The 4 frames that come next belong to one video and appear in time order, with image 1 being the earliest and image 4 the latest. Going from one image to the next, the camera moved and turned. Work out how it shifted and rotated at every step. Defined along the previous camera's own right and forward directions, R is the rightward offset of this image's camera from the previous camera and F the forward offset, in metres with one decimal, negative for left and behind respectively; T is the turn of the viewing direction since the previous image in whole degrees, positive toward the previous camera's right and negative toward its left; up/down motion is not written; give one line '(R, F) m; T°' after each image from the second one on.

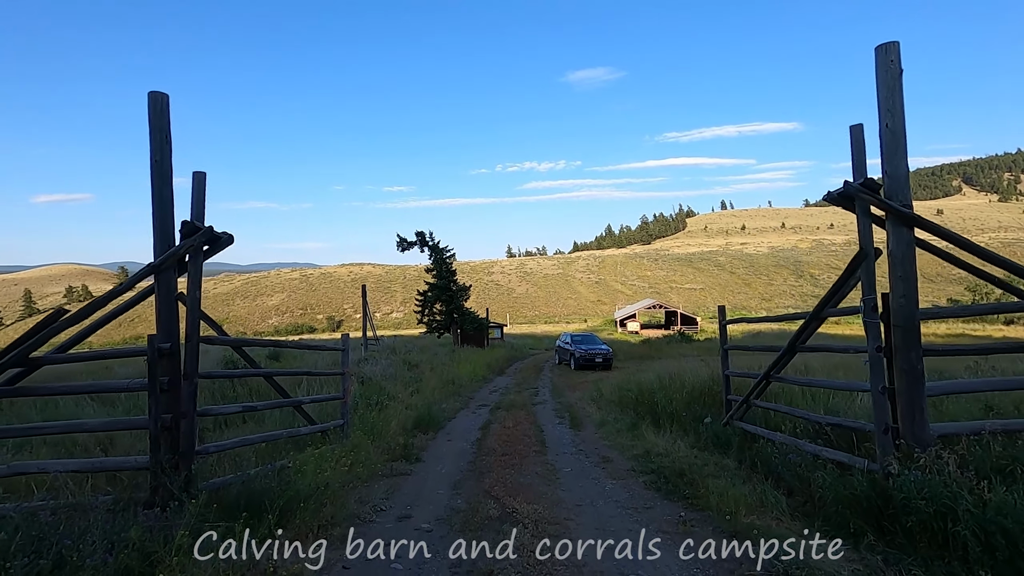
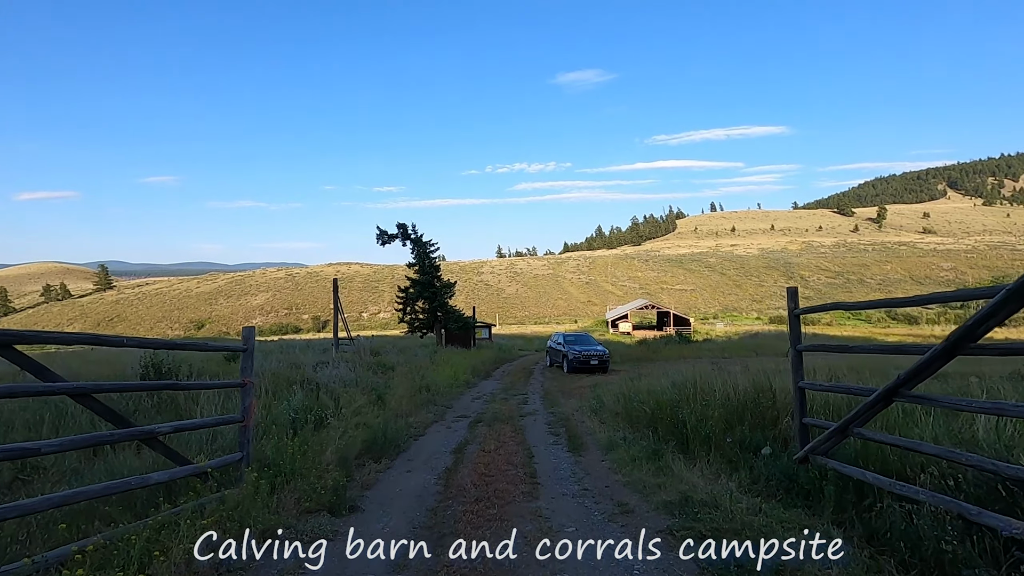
(+0.1, +2.7) m; +1°
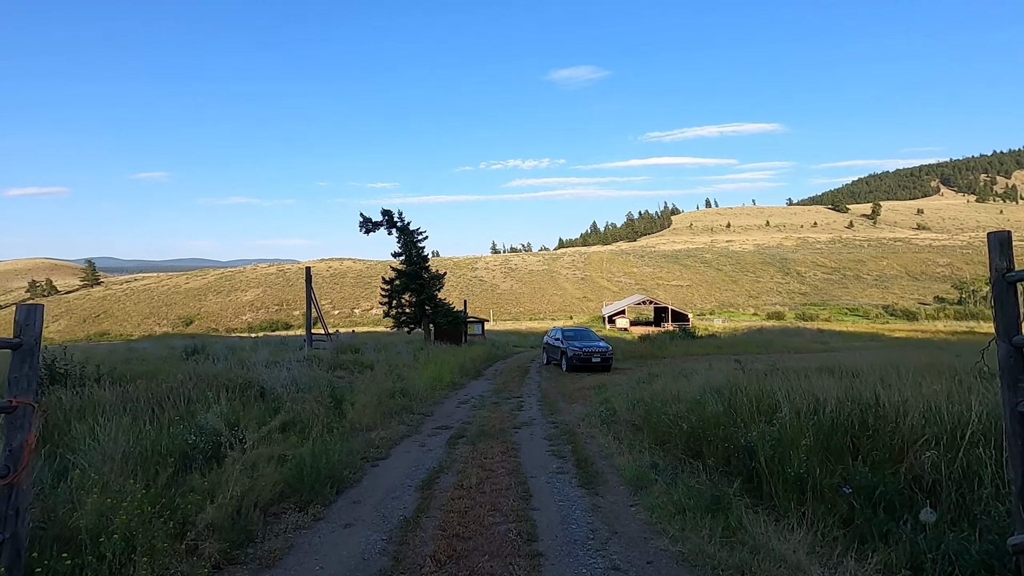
(+0.1, +2.7) m; +1°
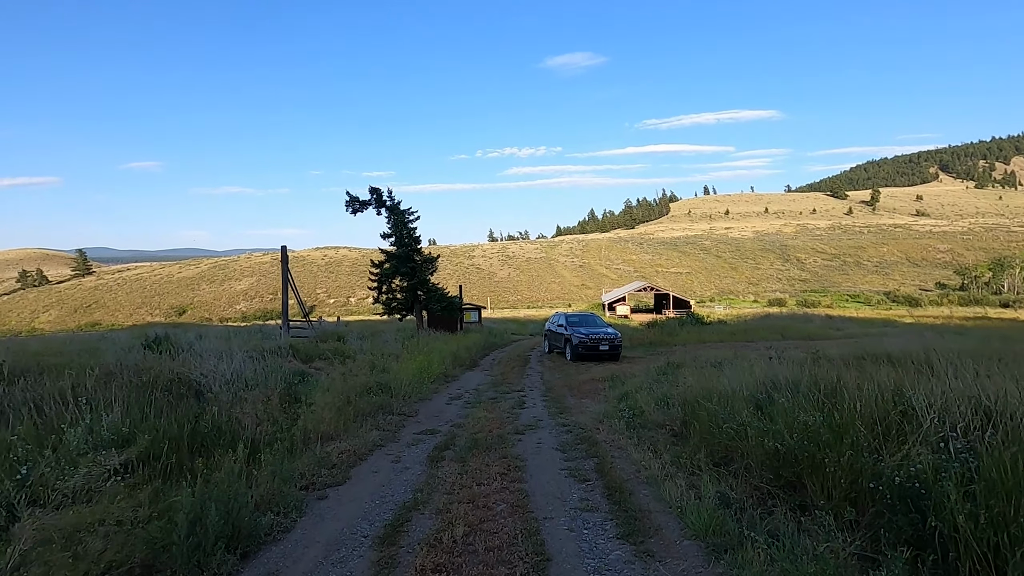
(-0.1, +2.4) m; 0°
